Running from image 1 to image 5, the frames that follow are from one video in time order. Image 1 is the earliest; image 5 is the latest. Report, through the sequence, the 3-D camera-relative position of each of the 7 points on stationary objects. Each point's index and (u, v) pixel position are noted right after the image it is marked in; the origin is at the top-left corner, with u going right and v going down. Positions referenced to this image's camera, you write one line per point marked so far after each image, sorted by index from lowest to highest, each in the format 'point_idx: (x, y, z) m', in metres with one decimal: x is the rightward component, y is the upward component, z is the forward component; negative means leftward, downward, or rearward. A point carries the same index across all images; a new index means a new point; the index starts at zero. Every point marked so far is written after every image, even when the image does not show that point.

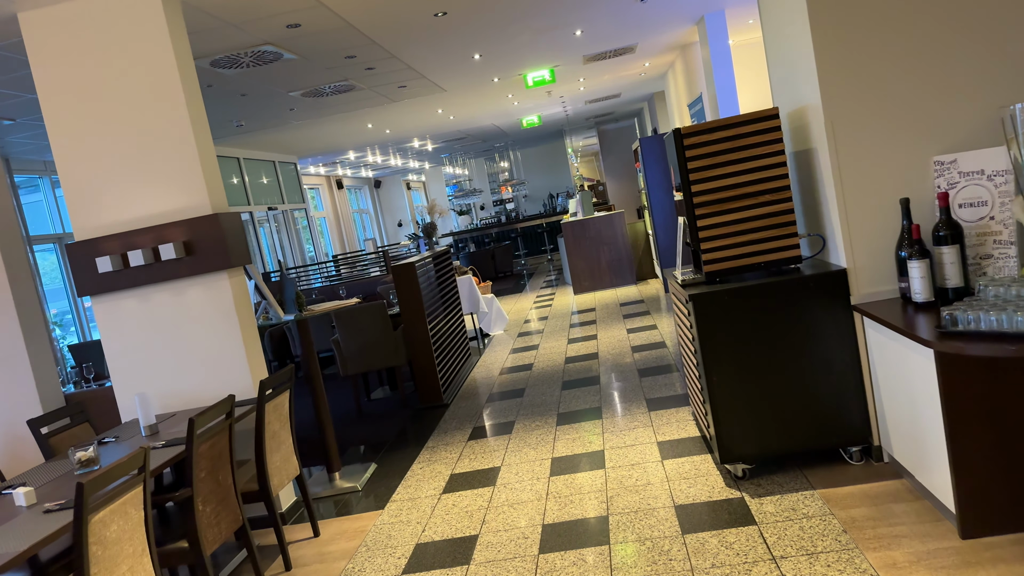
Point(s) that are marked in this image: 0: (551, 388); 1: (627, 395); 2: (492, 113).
0: (+0.3, -0.7, +5.5) m
1: (+0.8, -0.7, +5.0) m
2: (-0.3, +2.6, +11.1) m
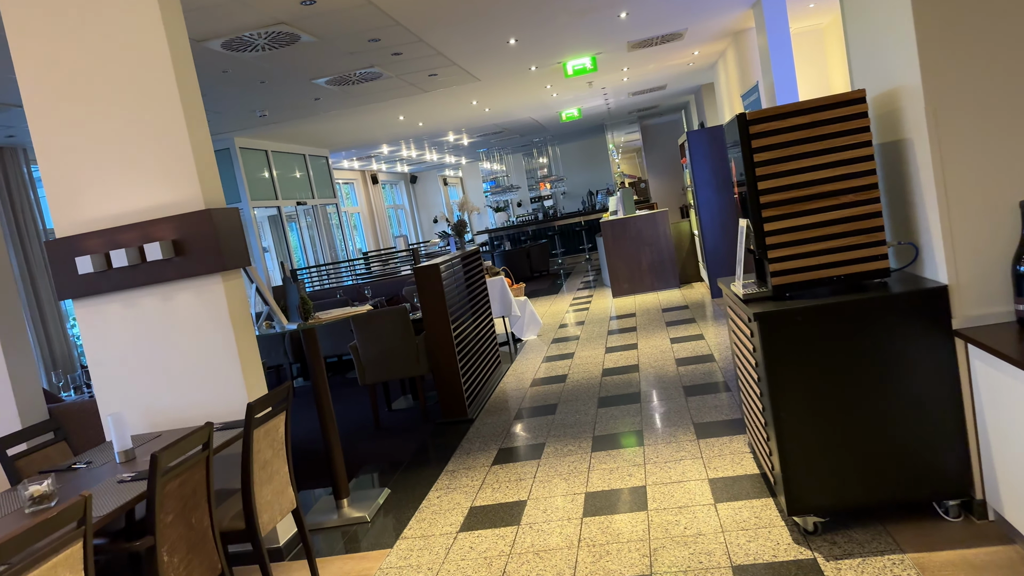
0: (+0.5, -0.8, +5.0) m
1: (+0.9, -0.8, +4.4) m
2: (+0.3, +2.6, +10.6) m
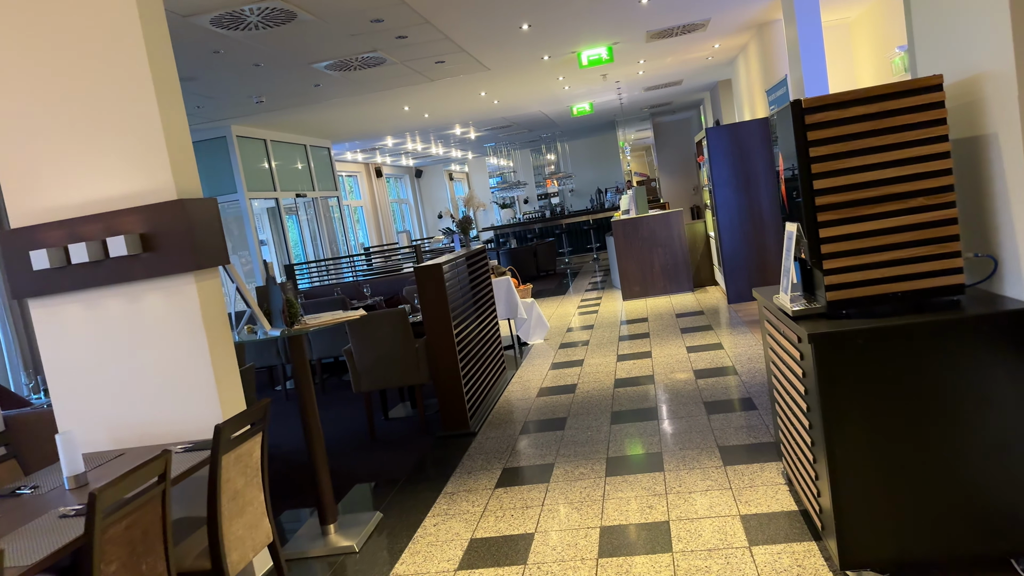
0: (+0.5, -0.8, +4.6) m
1: (+1.0, -0.8, +4.0) m
2: (+0.4, +2.6, +10.2) m
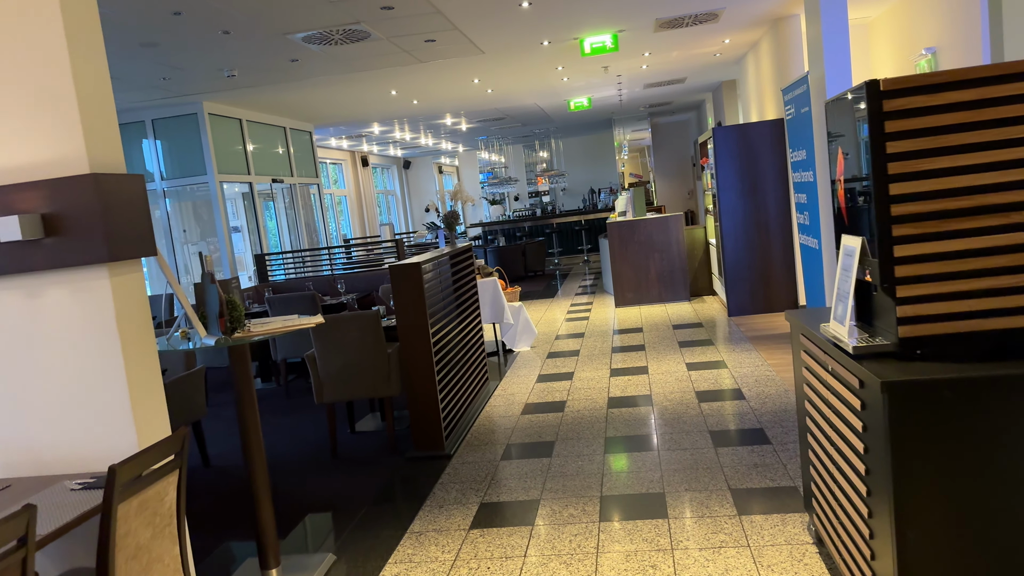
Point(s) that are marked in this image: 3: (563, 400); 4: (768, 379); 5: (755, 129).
0: (+0.4, -0.9, +4.1) m
1: (+0.9, -0.9, +3.5) m
2: (+0.3, +2.5, +9.6) m
3: (+0.3, -0.8, +5.1) m
4: (+1.7, -0.6, +5.0) m
5: (+2.3, +1.5, +7.2) m
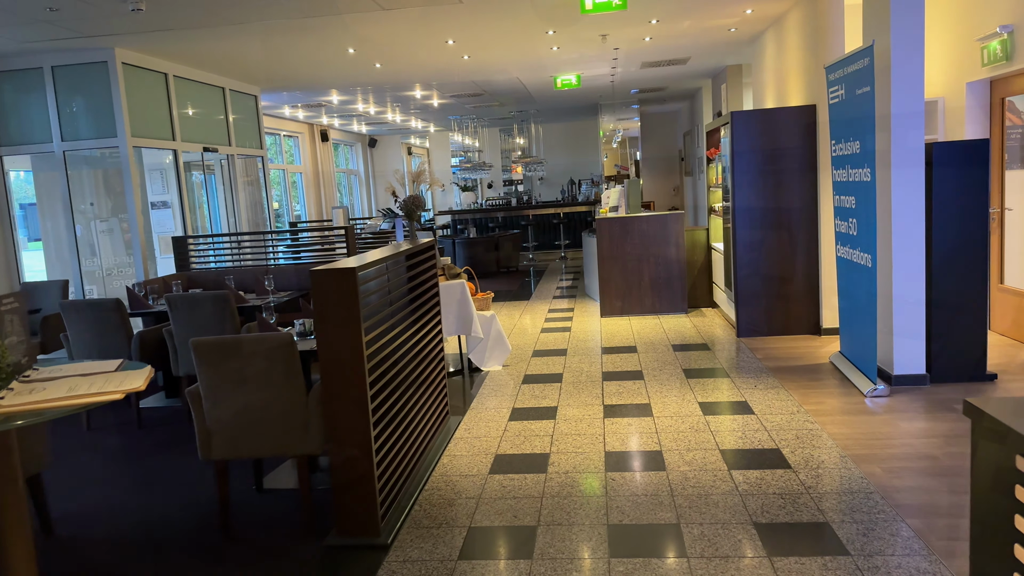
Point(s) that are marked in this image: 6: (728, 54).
0: (+0.3, -1.0, +2.9) m
1: (+0.8, -1.0, +2.3) m
2: (+0.1, +2.5, +8.4) m
3: (+0.2, -0.9, +3.9) m
4: (+1.6, -0.8, +3.9) m
5: (+2.2, +1.4, +6.0) m
6: (+2.5, +2.7, +8.7) m
